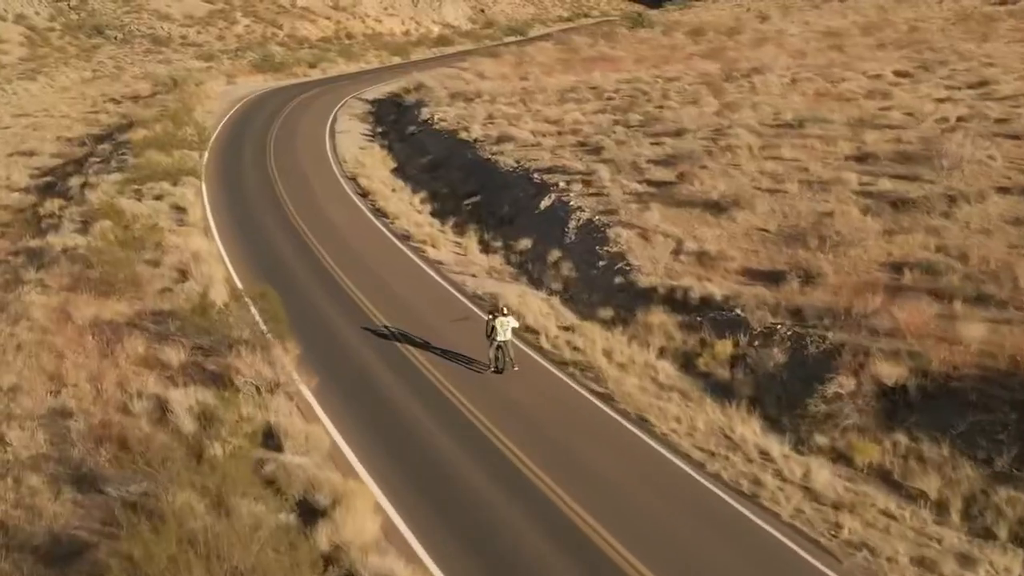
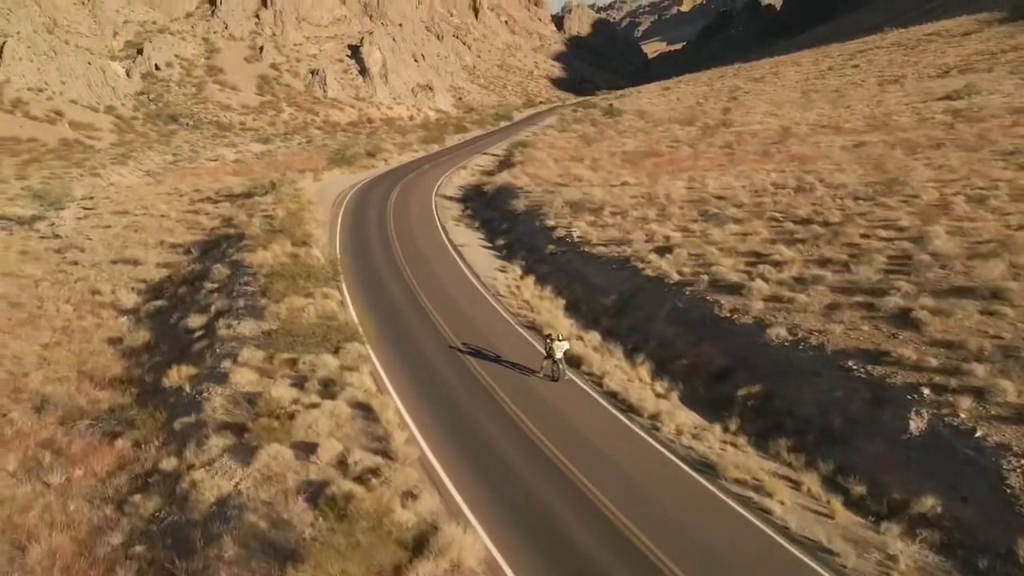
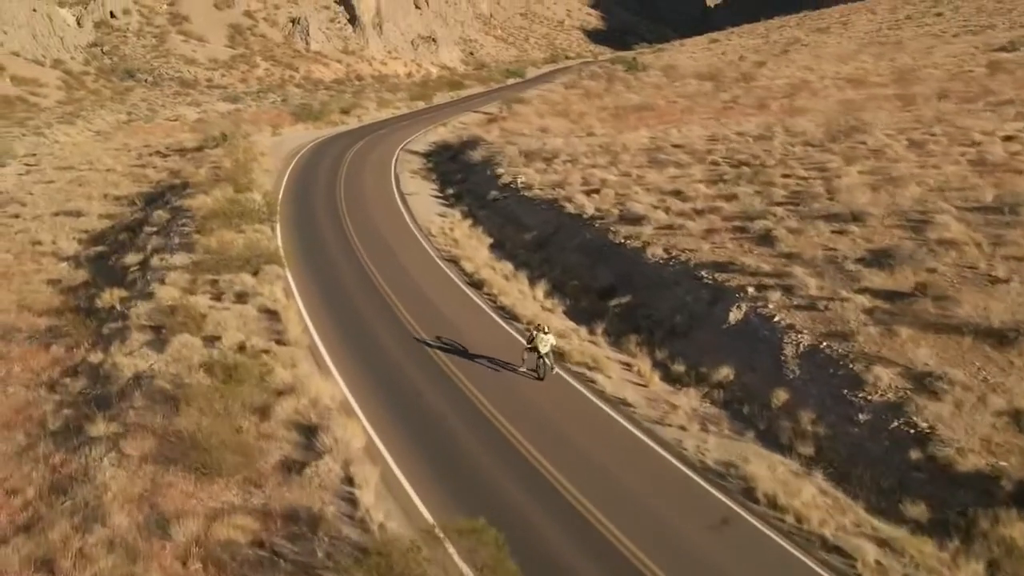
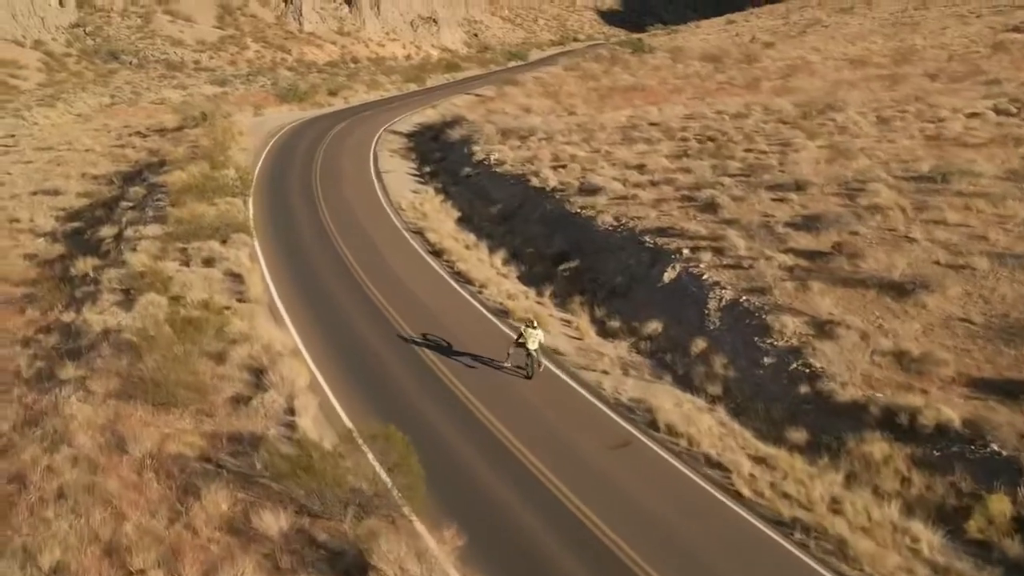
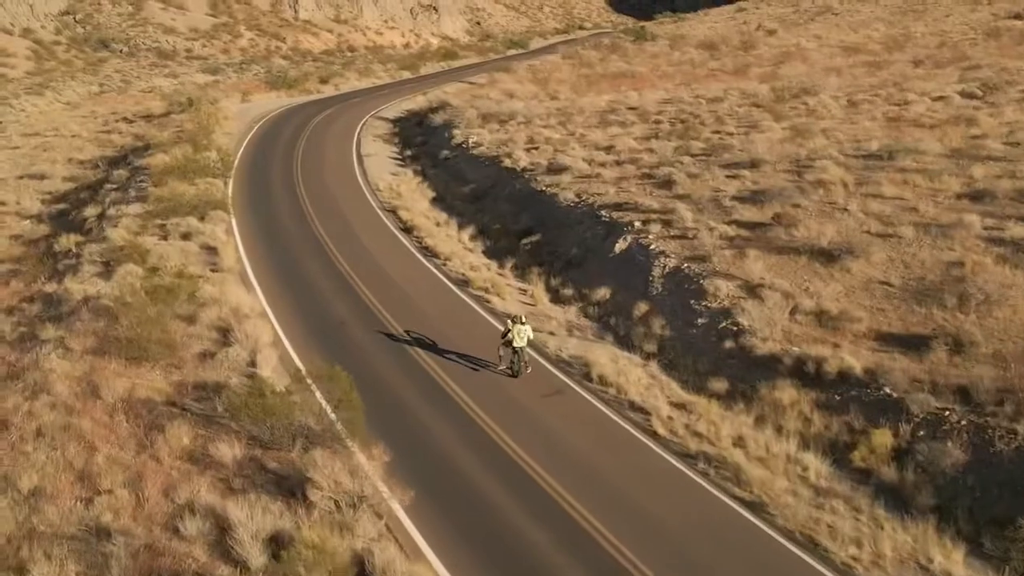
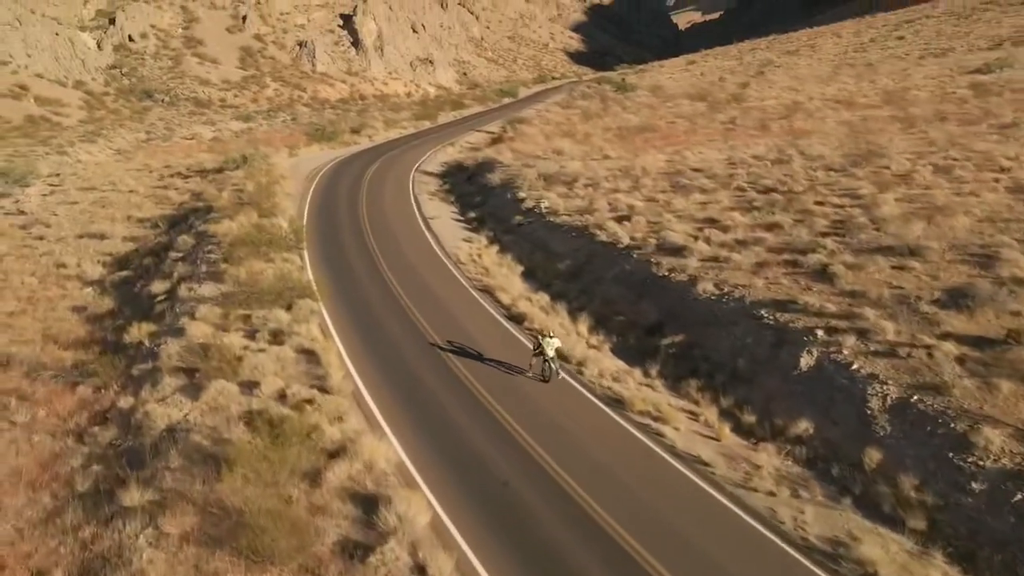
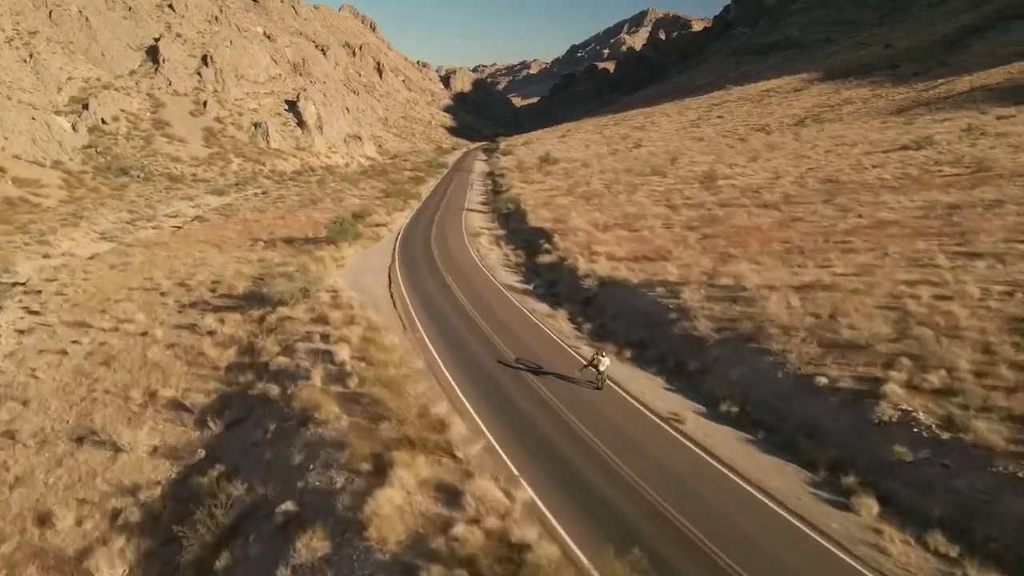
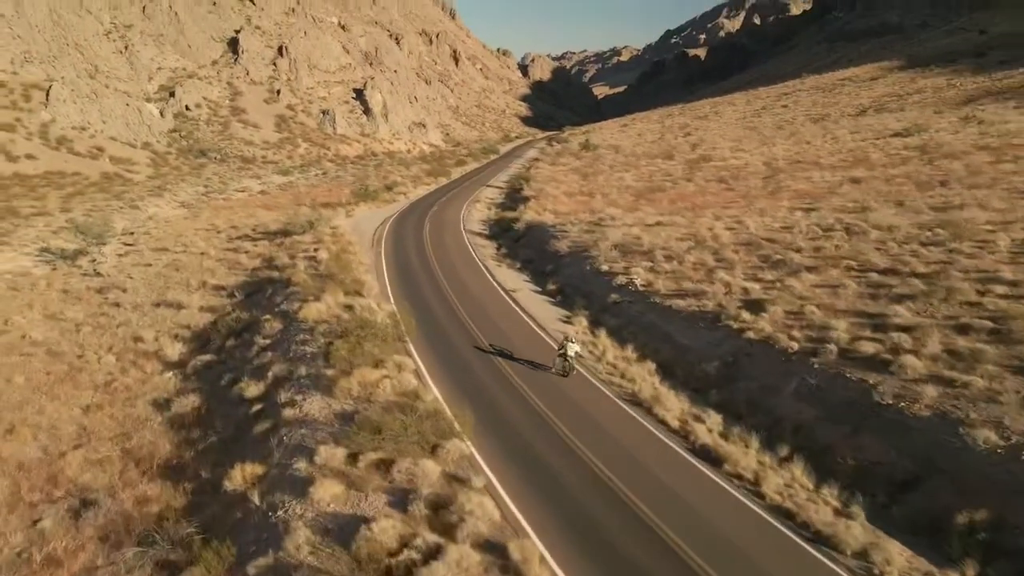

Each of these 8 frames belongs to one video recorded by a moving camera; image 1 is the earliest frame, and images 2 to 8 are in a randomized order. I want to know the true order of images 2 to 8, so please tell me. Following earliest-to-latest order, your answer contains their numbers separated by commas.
5, 4, 3, 6, 2, 8, 7
